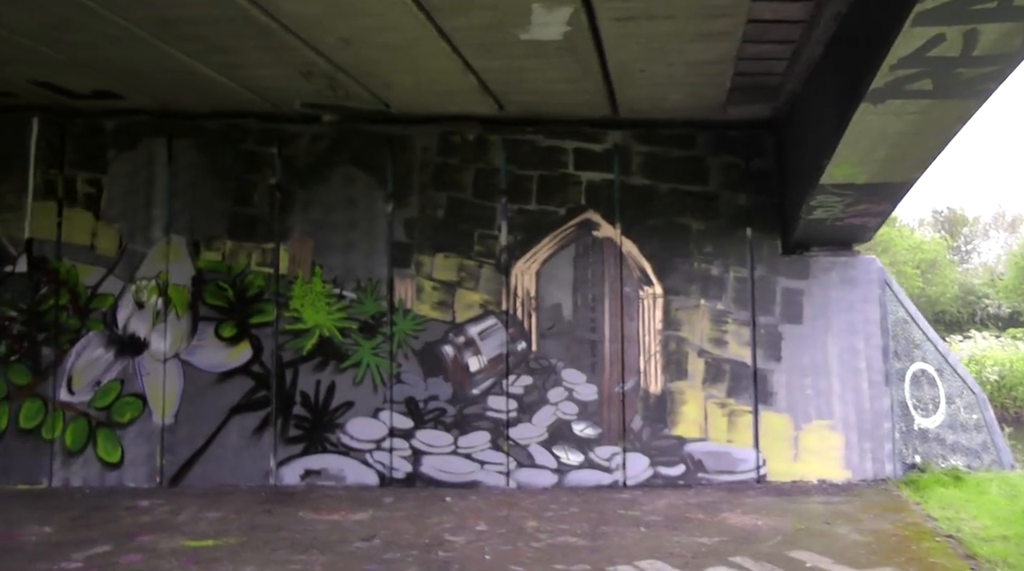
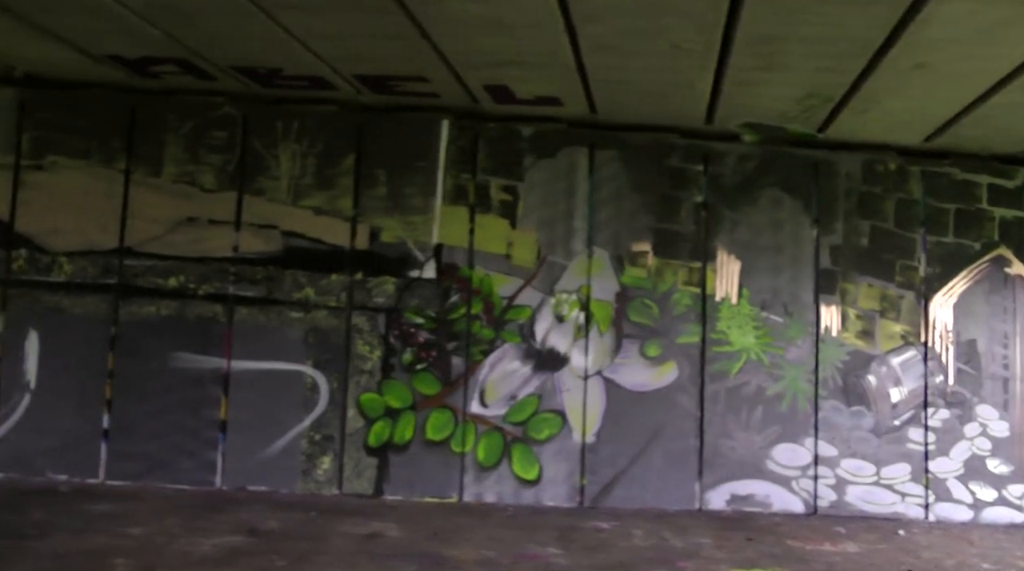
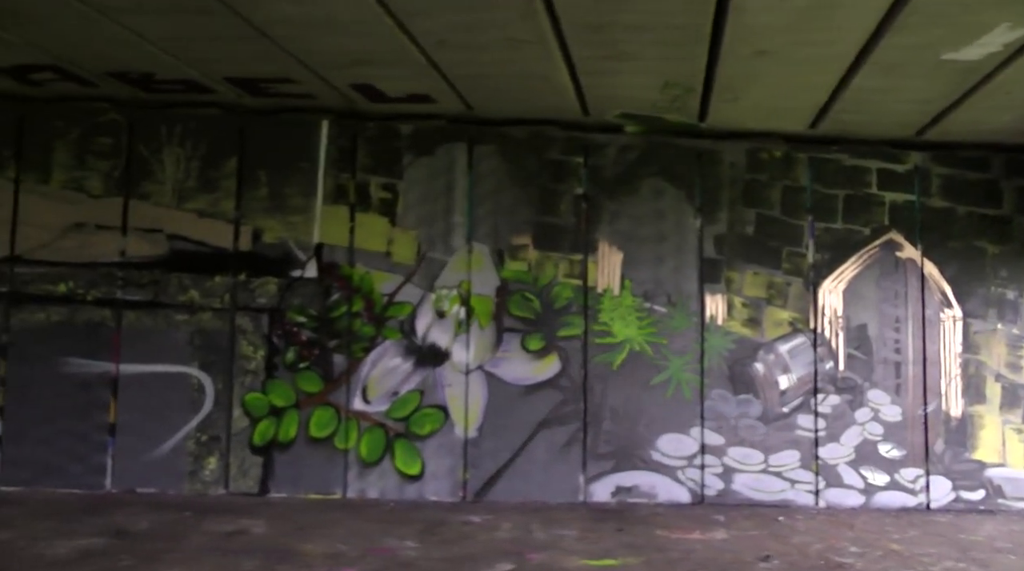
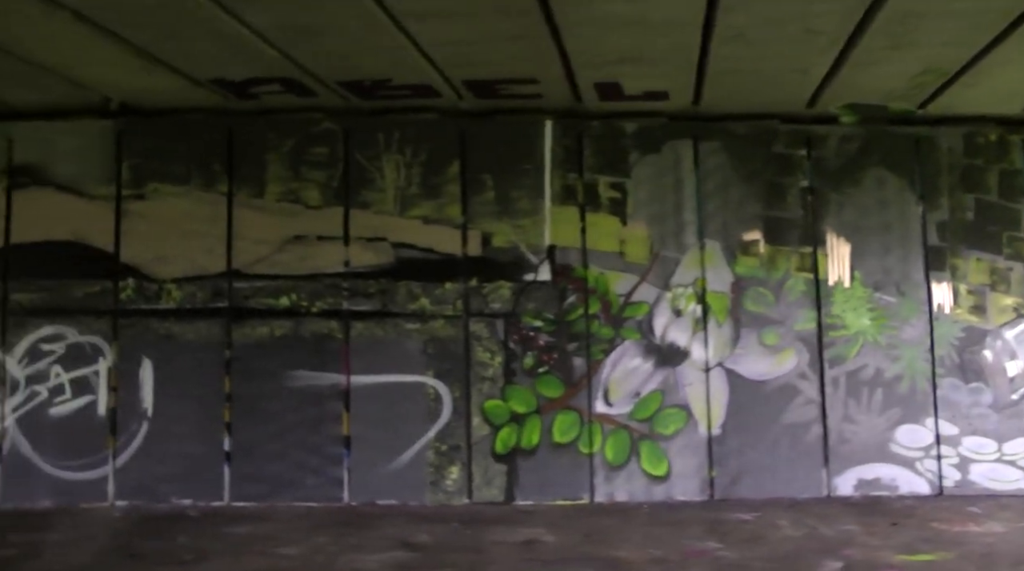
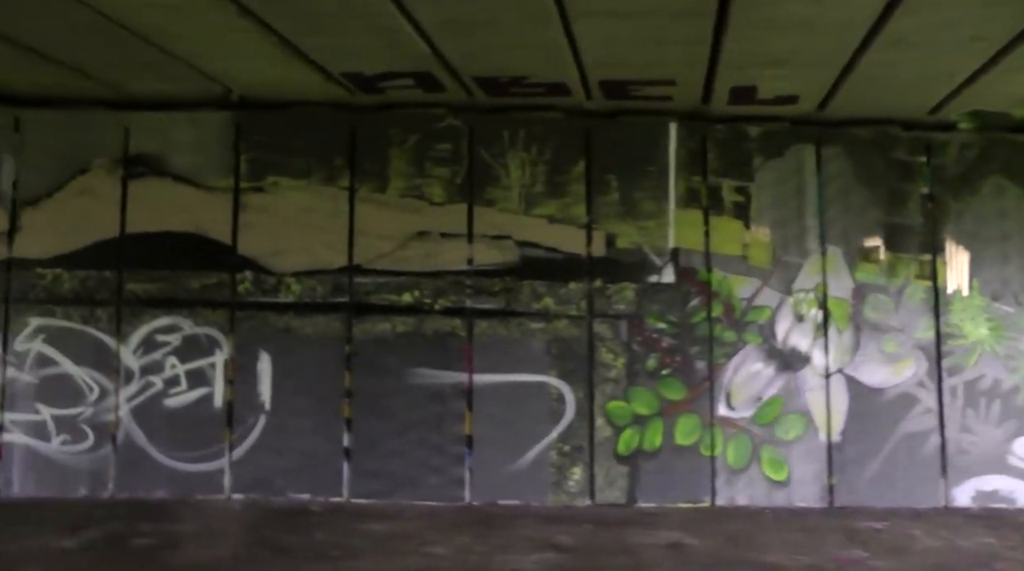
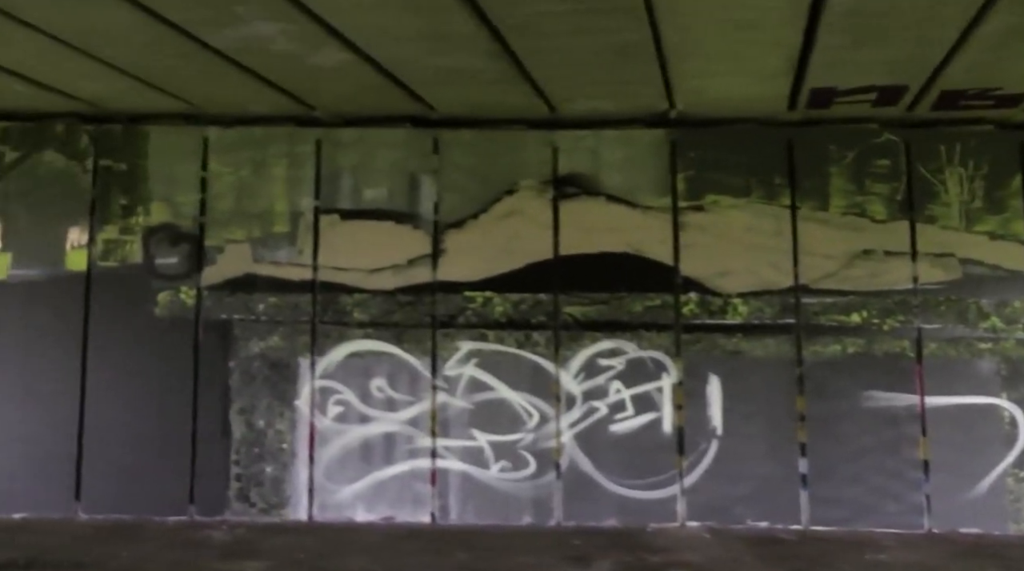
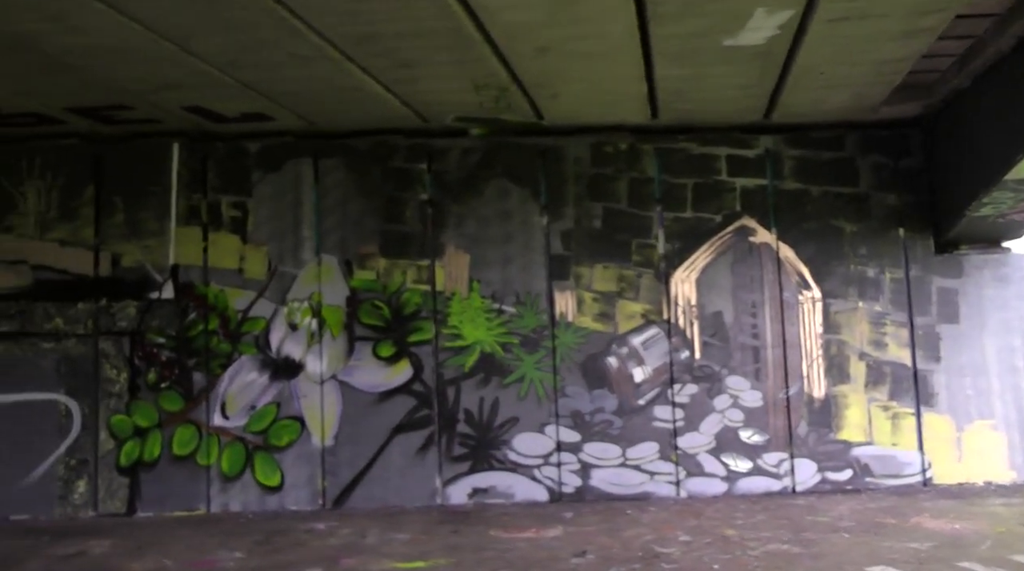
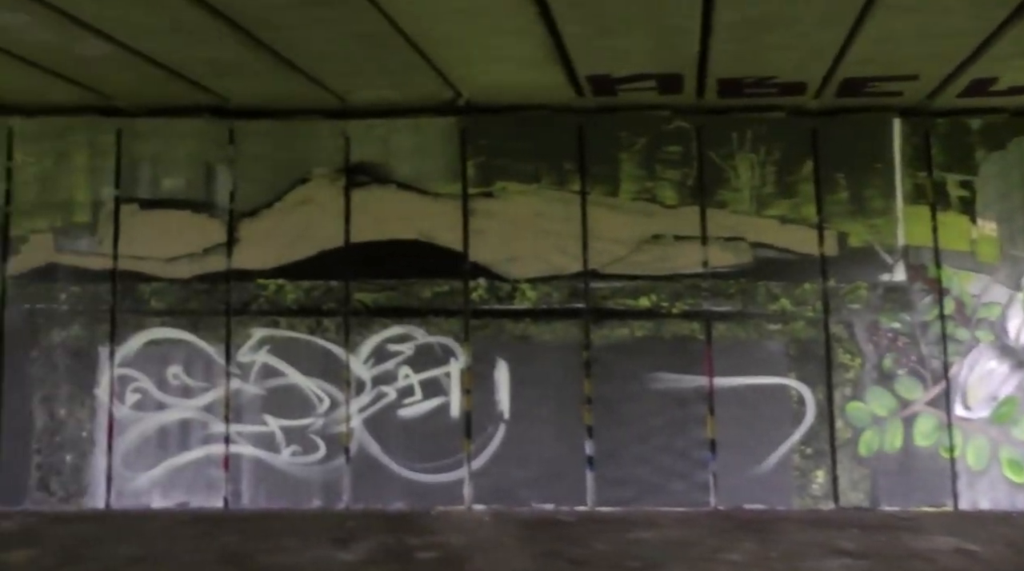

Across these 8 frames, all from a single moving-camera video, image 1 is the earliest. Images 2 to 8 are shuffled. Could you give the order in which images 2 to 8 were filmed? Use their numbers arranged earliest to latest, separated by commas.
7, 3, 2, 4, 5, 8, 6
